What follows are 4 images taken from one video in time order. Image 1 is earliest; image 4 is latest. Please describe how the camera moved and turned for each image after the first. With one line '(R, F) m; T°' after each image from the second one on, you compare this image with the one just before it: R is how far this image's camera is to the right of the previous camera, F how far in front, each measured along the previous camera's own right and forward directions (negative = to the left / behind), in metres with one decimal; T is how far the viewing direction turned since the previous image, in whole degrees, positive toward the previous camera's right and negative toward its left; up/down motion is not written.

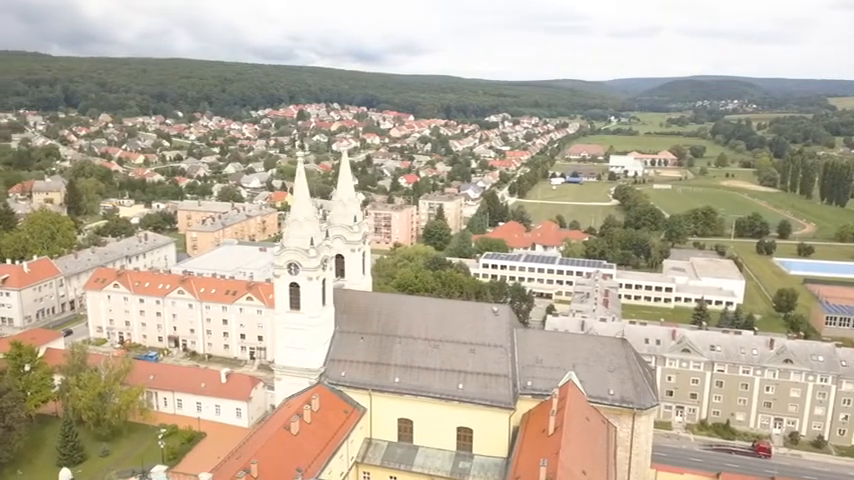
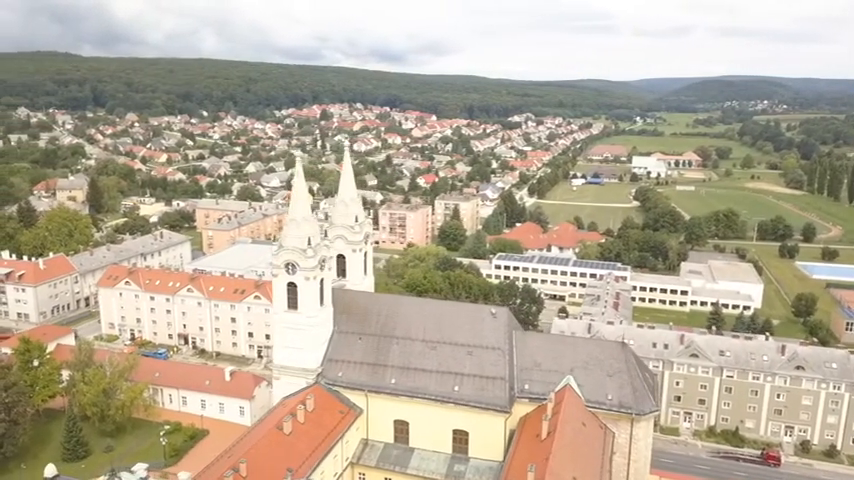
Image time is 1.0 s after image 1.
(+0.9, +0.2) m; -2°
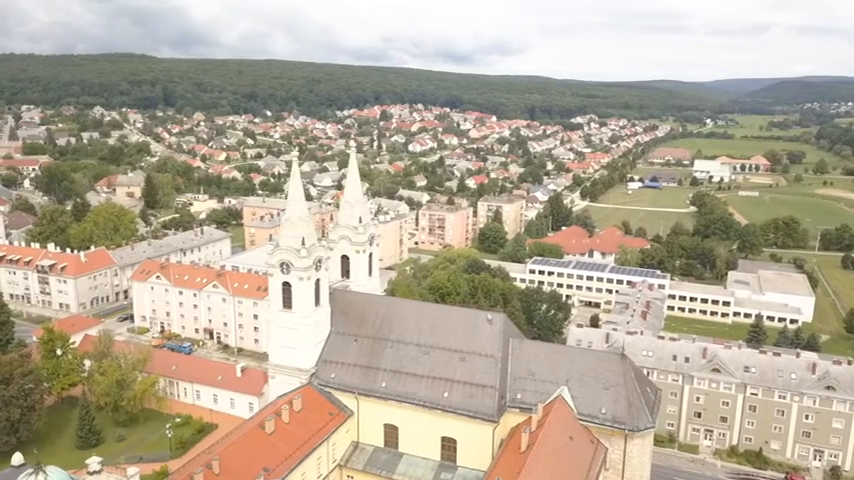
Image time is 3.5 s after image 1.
(+2.4, +0.5) m; -5°
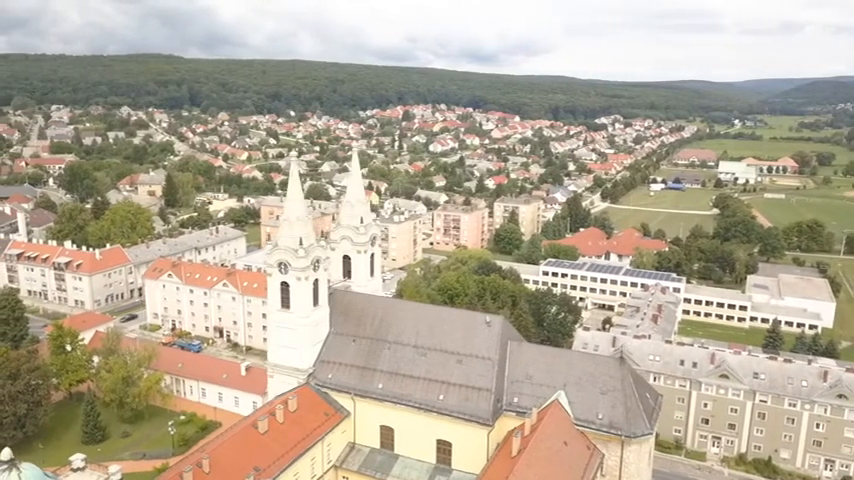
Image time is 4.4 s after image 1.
(+0.9, +0.1) m; -2°
